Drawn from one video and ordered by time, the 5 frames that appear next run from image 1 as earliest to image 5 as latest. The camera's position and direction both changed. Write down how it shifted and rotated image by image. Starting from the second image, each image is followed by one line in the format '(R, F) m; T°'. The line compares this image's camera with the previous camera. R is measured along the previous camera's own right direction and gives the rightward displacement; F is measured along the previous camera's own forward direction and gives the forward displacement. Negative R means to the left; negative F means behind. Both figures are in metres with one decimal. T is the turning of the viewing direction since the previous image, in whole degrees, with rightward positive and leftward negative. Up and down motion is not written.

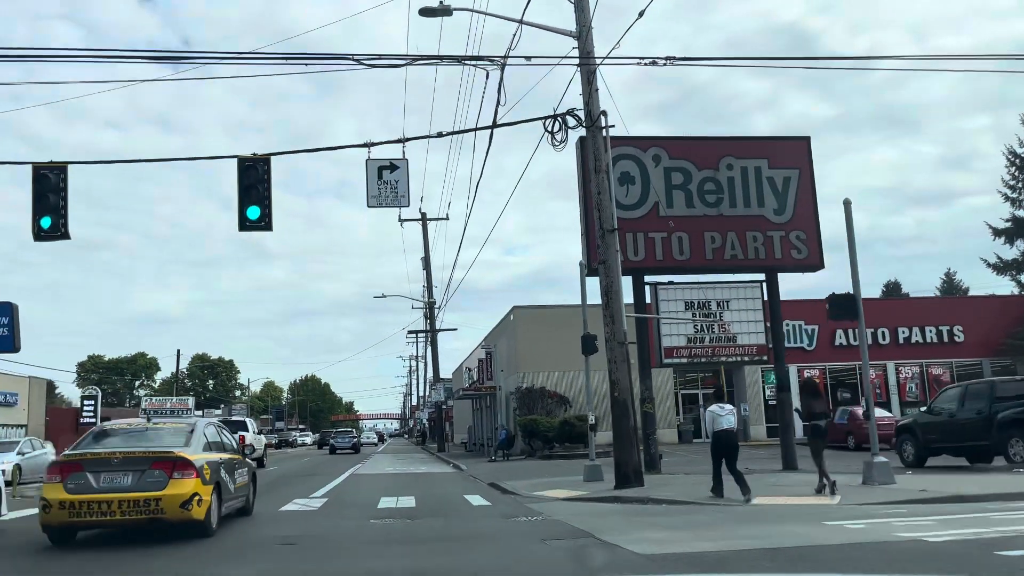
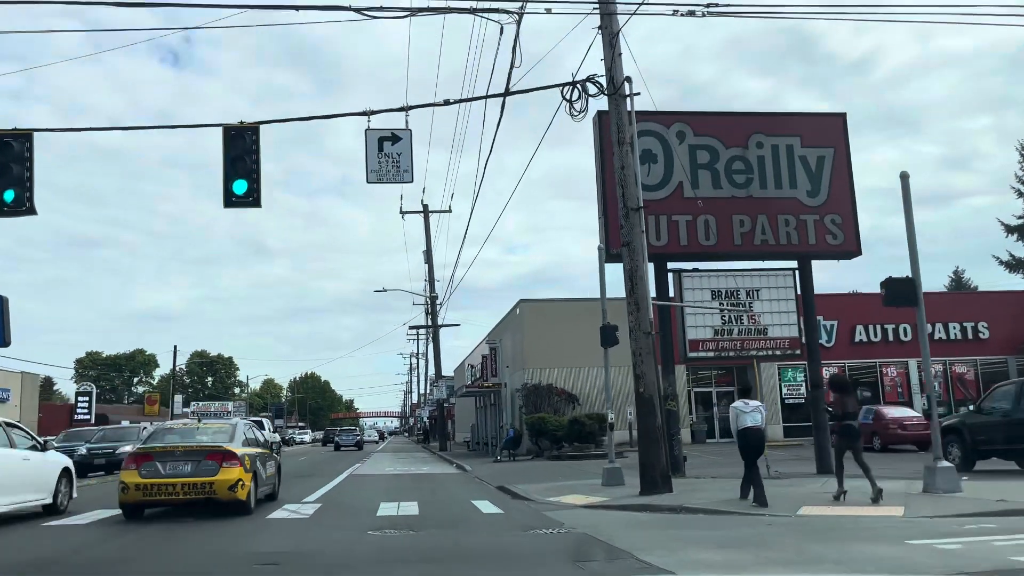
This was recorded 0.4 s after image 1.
(-0.2, +1.6) m; 0°
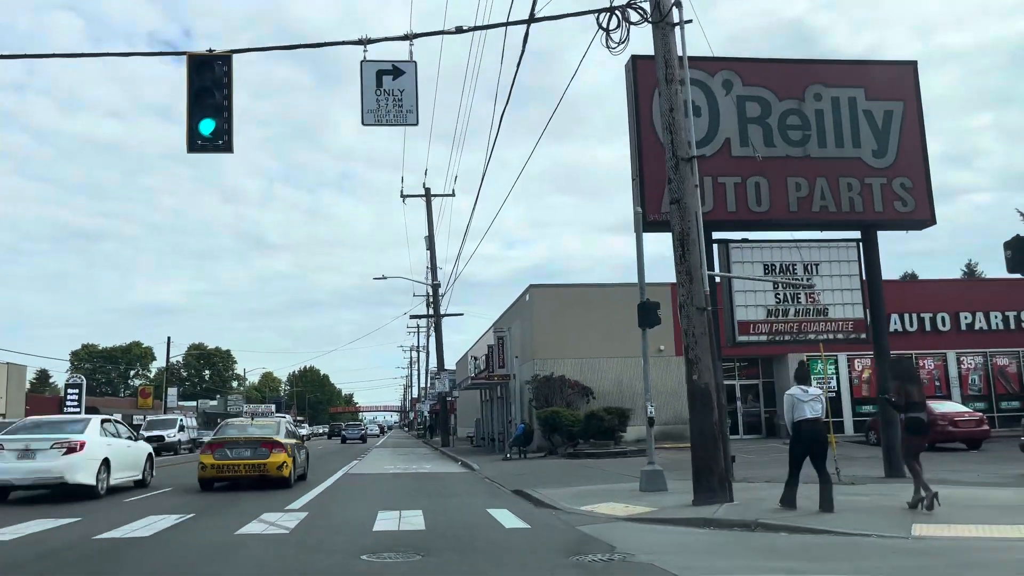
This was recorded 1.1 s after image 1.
(-0.4, +2.6) m; 0°
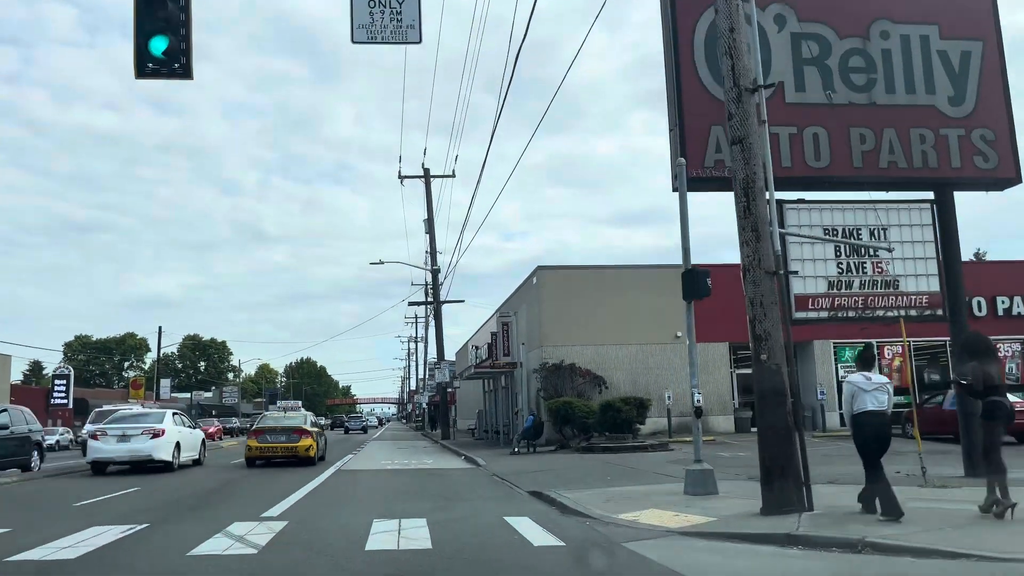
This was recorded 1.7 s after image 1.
(-0.3, +2.3) m; 0°
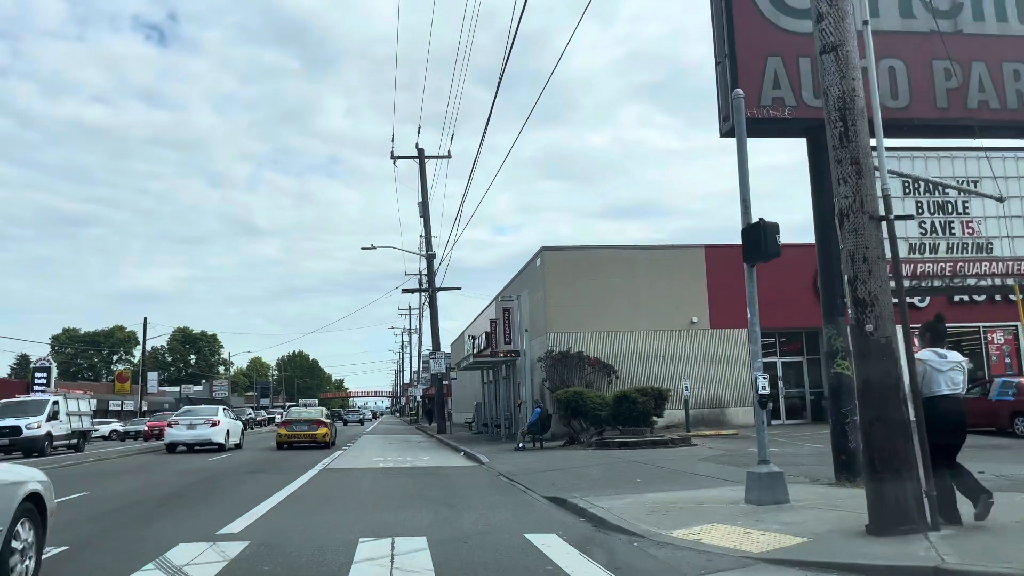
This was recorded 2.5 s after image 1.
(-0.3, +2.4) m; 0°
